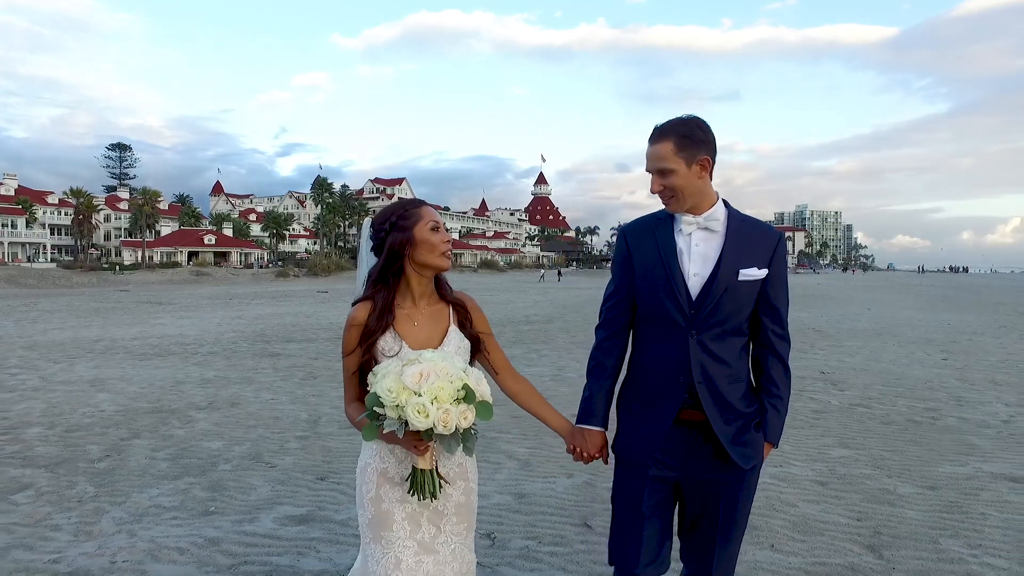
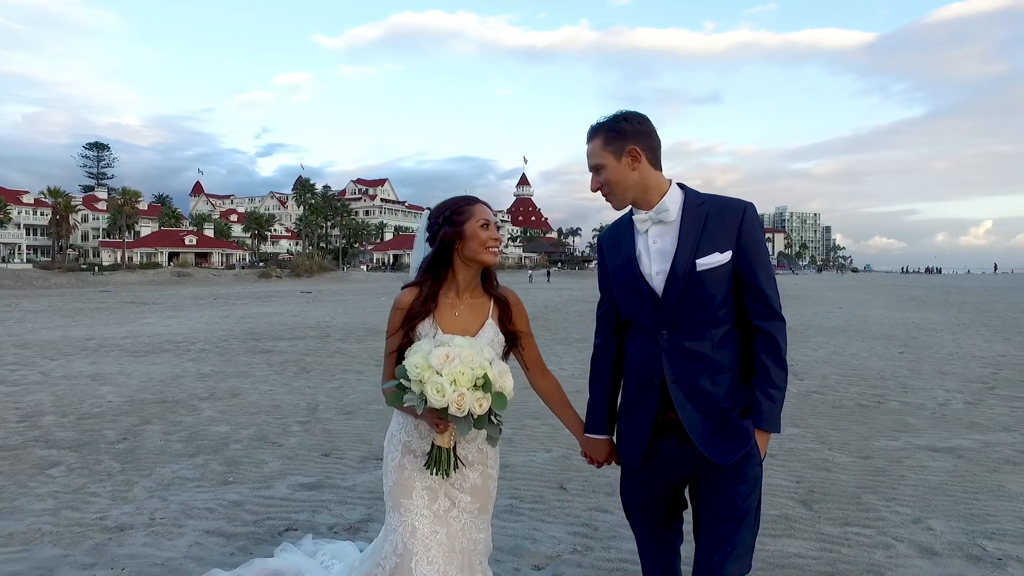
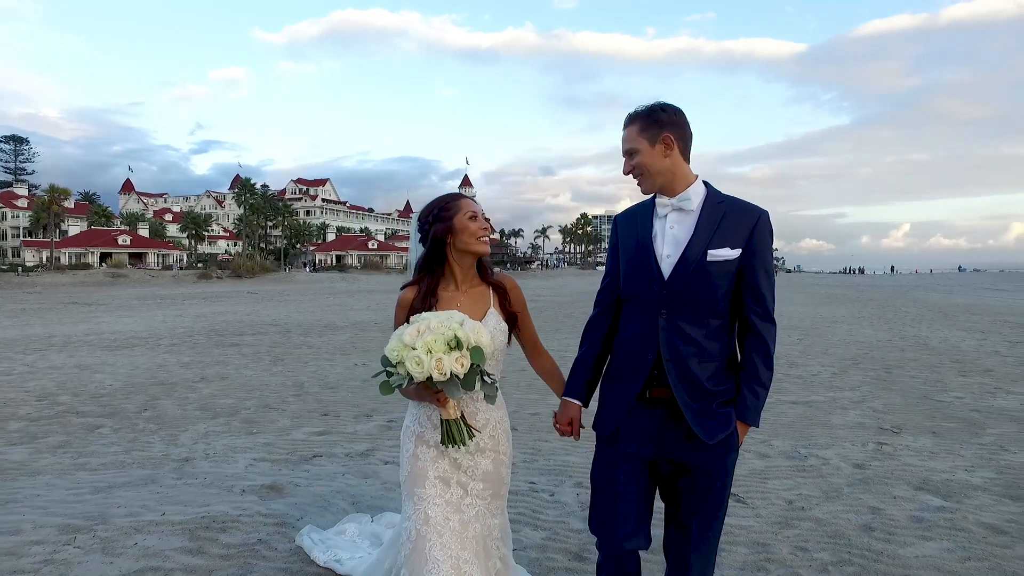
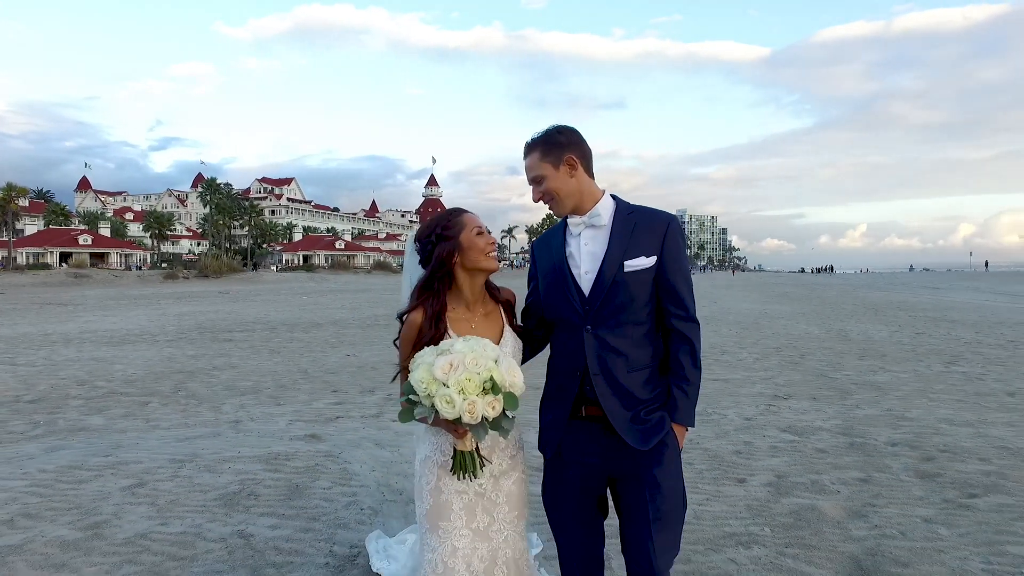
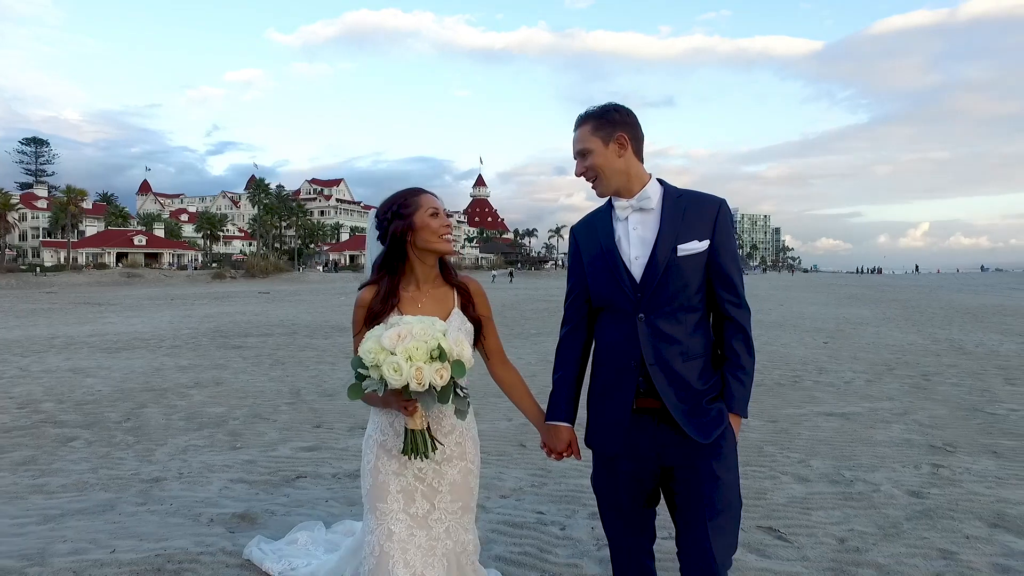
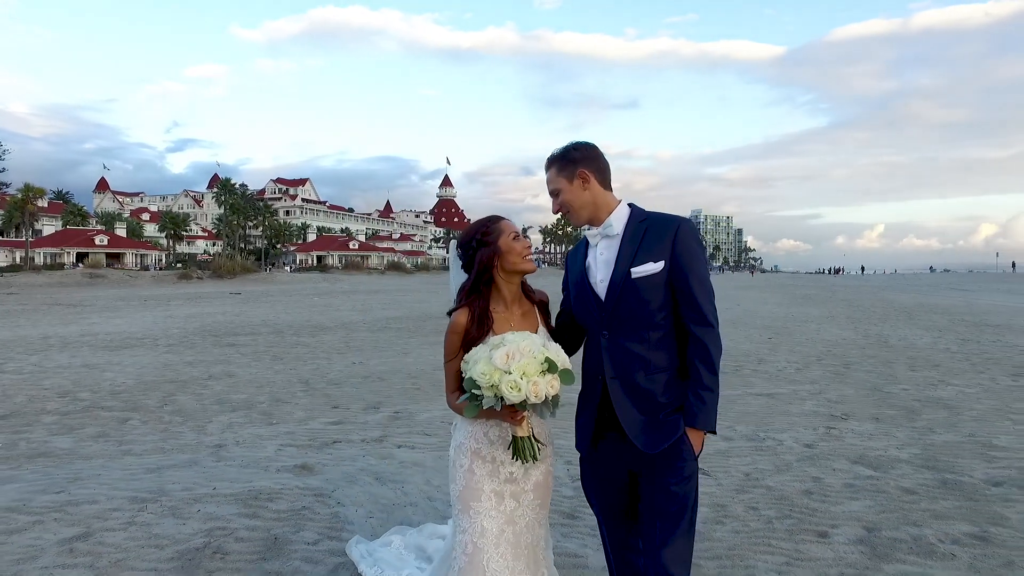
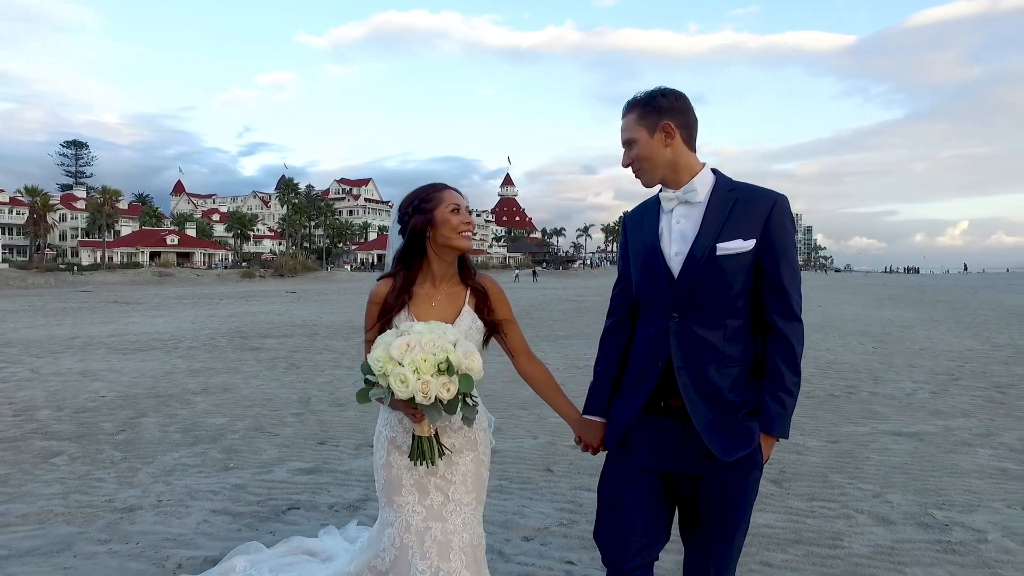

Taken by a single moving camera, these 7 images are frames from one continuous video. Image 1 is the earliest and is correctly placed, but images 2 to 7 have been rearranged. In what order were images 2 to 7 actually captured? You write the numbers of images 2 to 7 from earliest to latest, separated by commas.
2, 7, 5, 3, 6, 4
